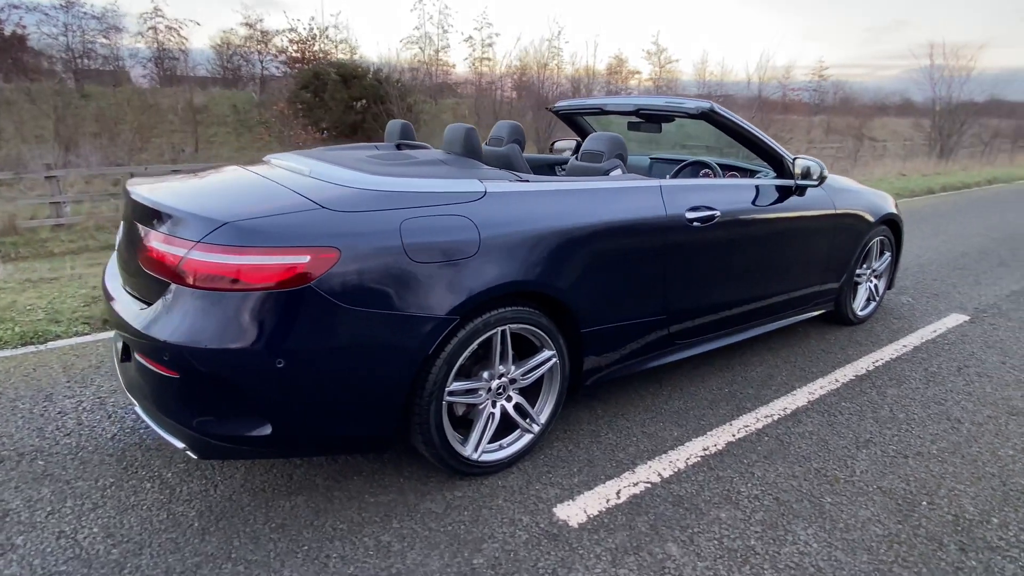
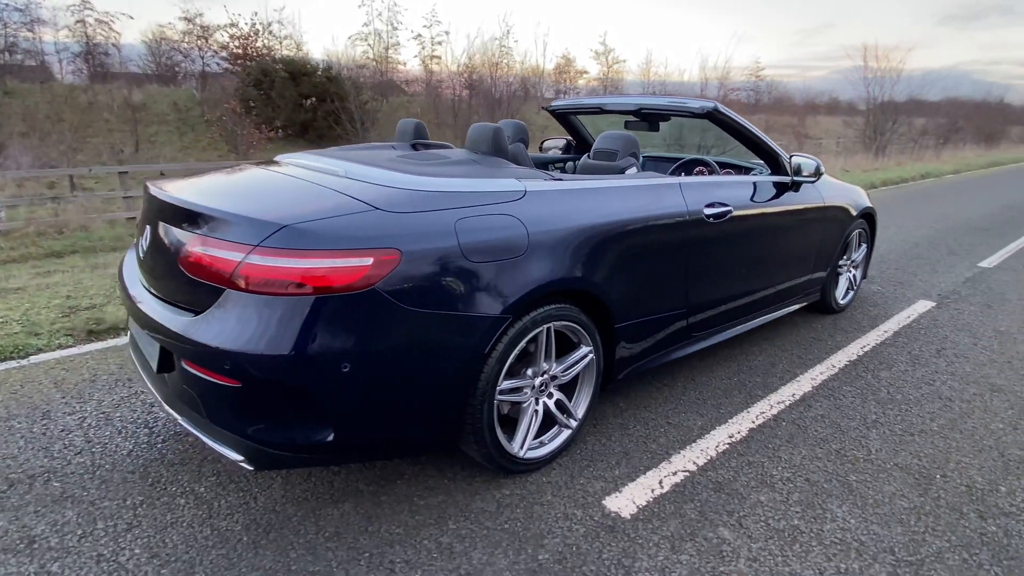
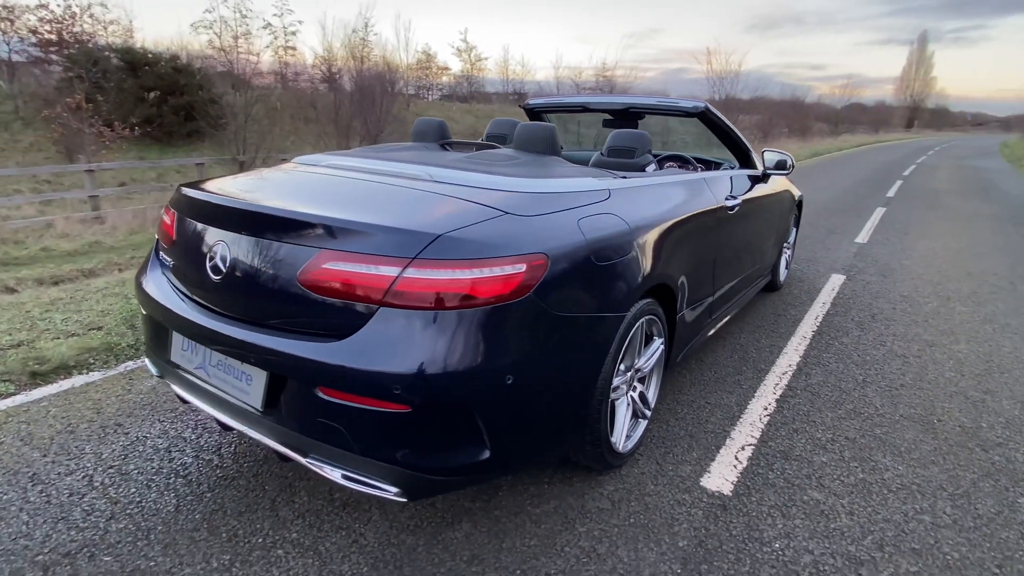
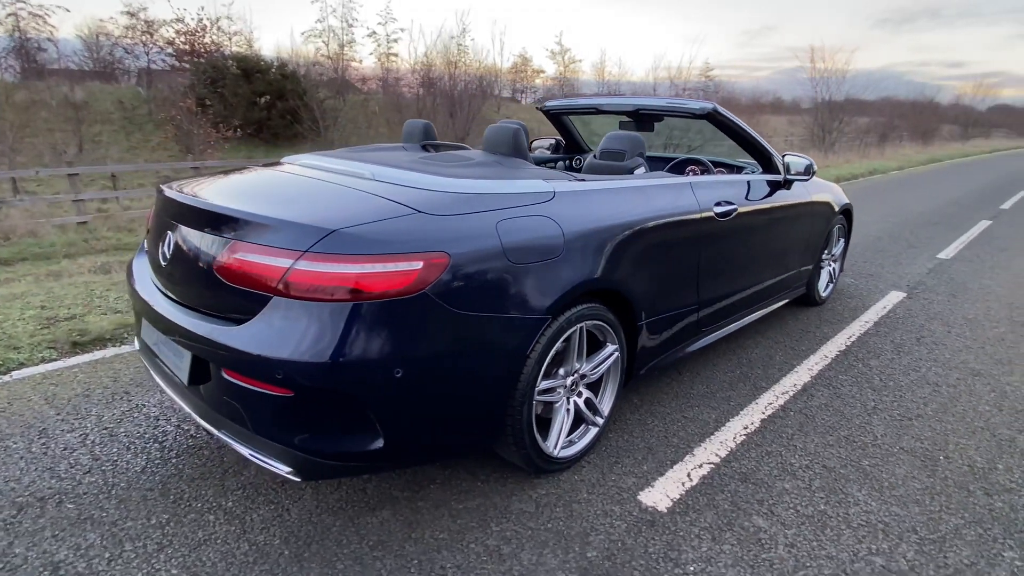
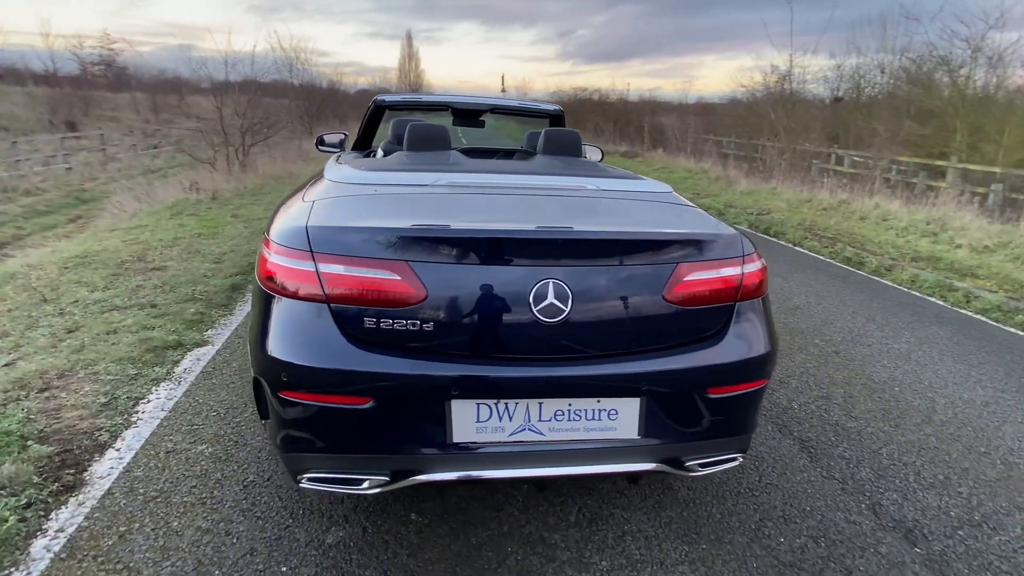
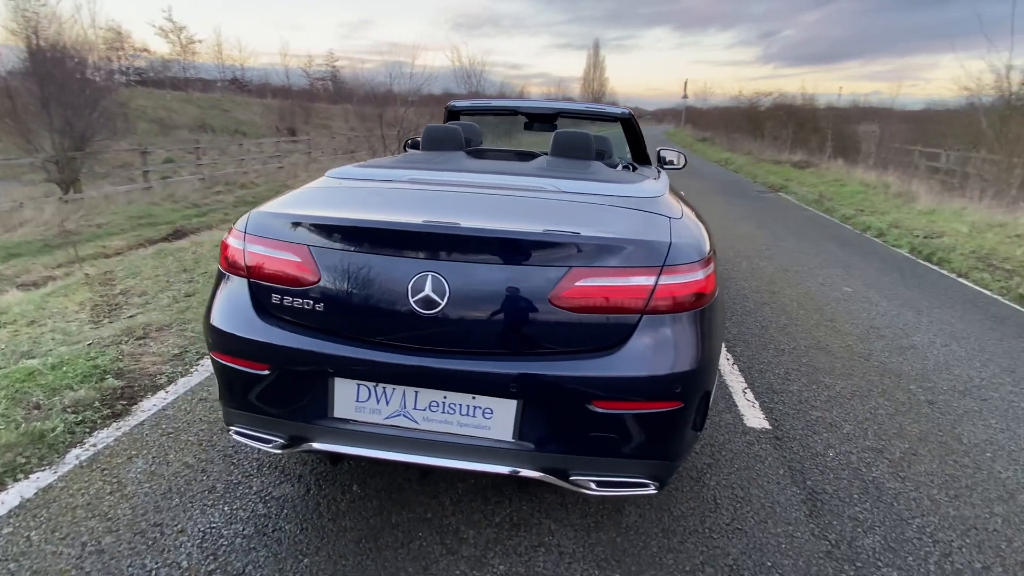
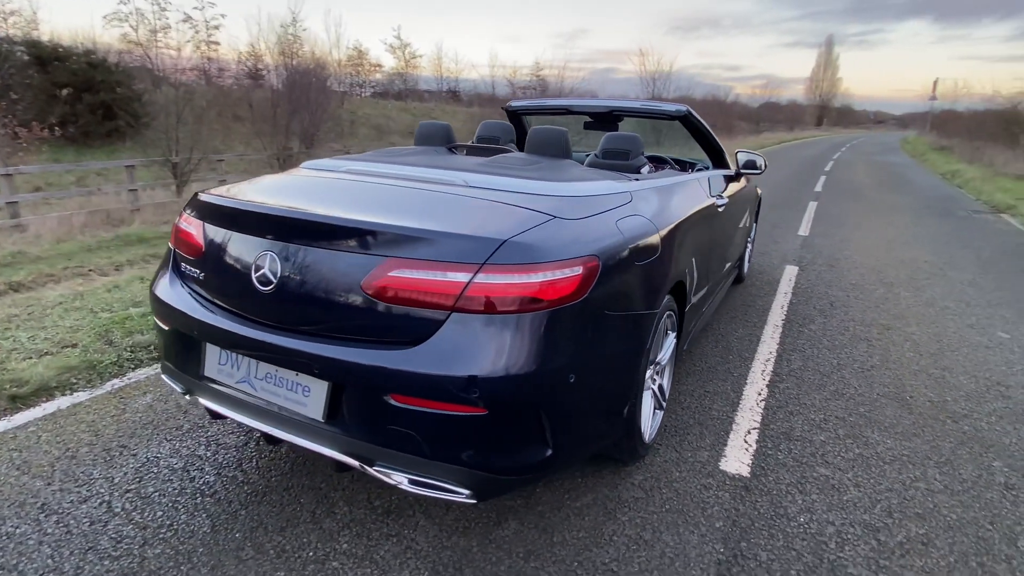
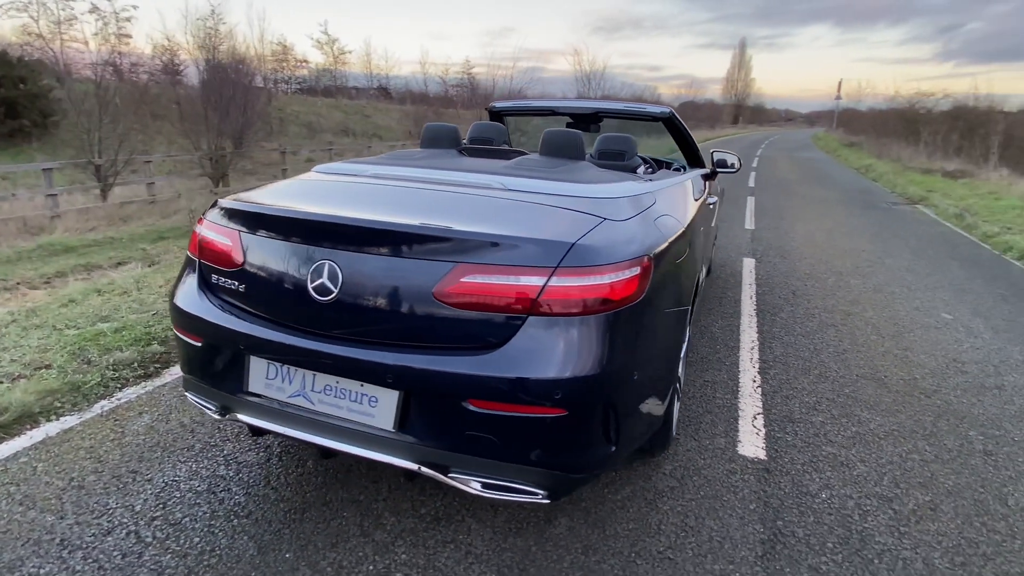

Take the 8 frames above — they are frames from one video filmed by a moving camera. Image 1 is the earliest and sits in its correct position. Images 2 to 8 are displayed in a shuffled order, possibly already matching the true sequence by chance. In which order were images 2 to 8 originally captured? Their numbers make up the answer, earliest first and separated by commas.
2, 4, 3, 7, 8, 6, 5
